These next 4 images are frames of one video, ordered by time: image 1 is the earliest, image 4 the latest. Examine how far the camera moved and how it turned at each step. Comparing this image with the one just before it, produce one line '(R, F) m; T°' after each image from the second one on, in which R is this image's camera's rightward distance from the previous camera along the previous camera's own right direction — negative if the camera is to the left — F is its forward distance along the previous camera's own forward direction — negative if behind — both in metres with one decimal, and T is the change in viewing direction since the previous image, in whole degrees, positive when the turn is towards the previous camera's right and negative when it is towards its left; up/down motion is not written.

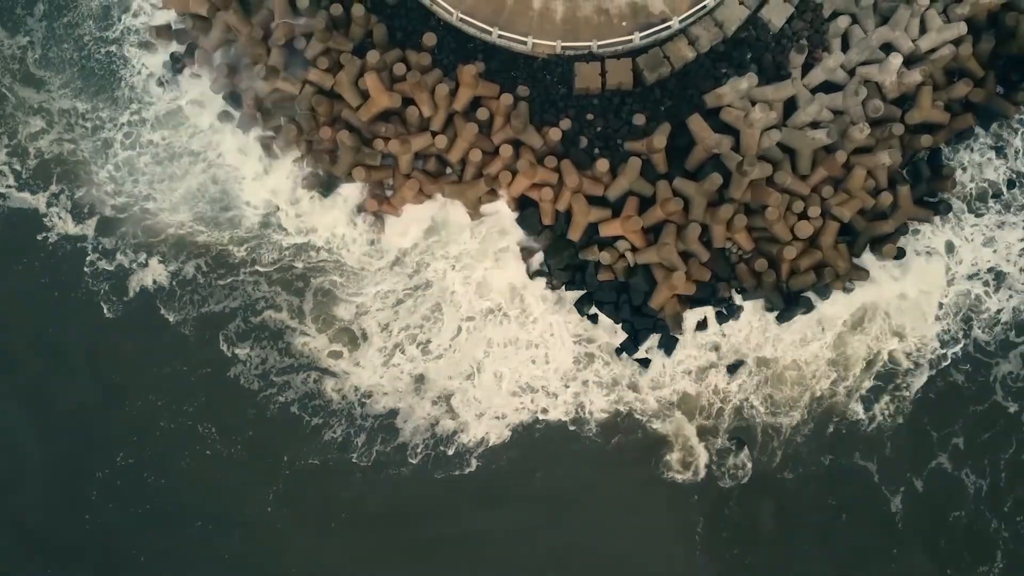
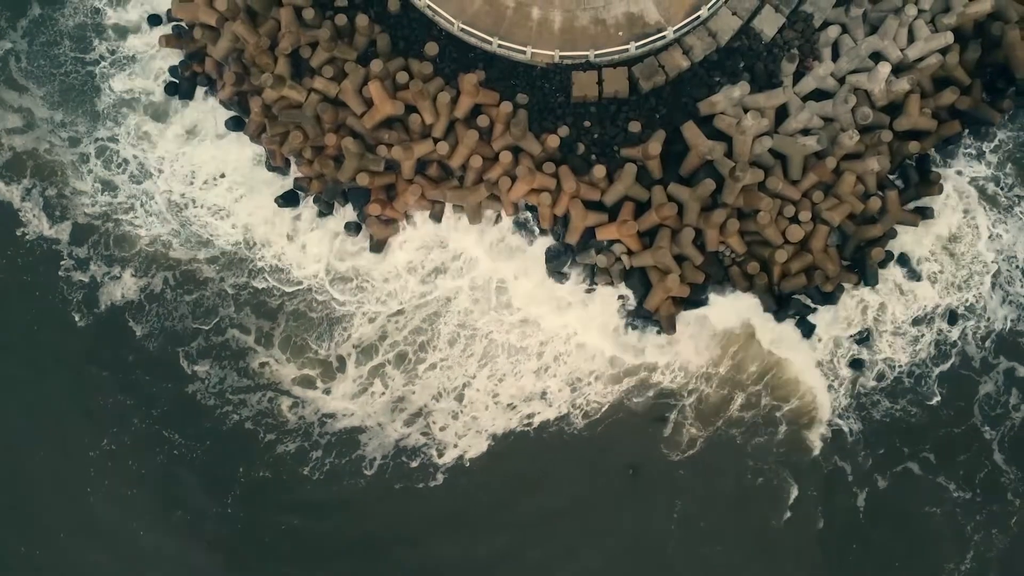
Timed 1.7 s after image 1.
(+0.1, -0.9) m; 0°
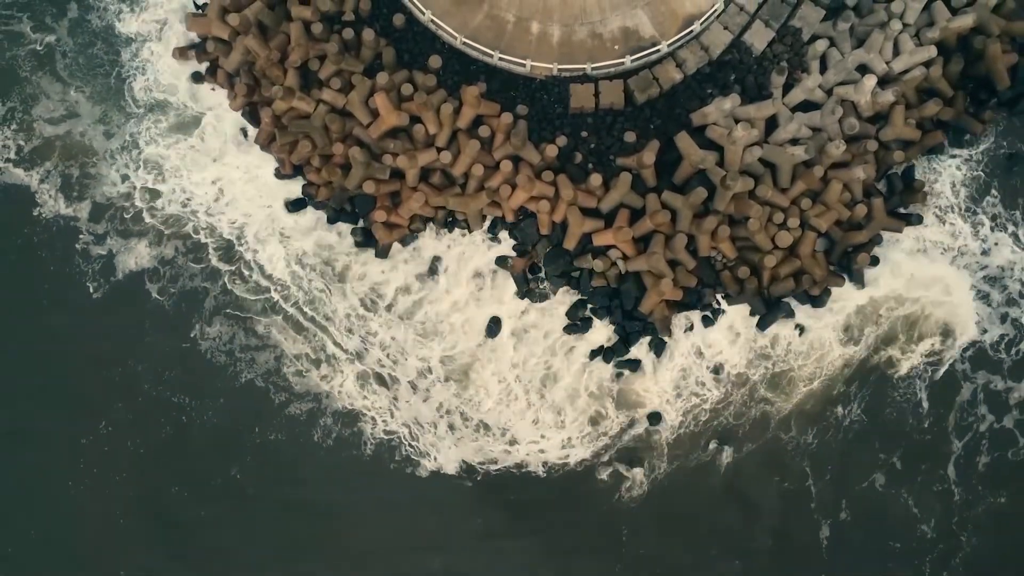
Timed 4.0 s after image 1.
(+0.1, -1.2) m; 0°
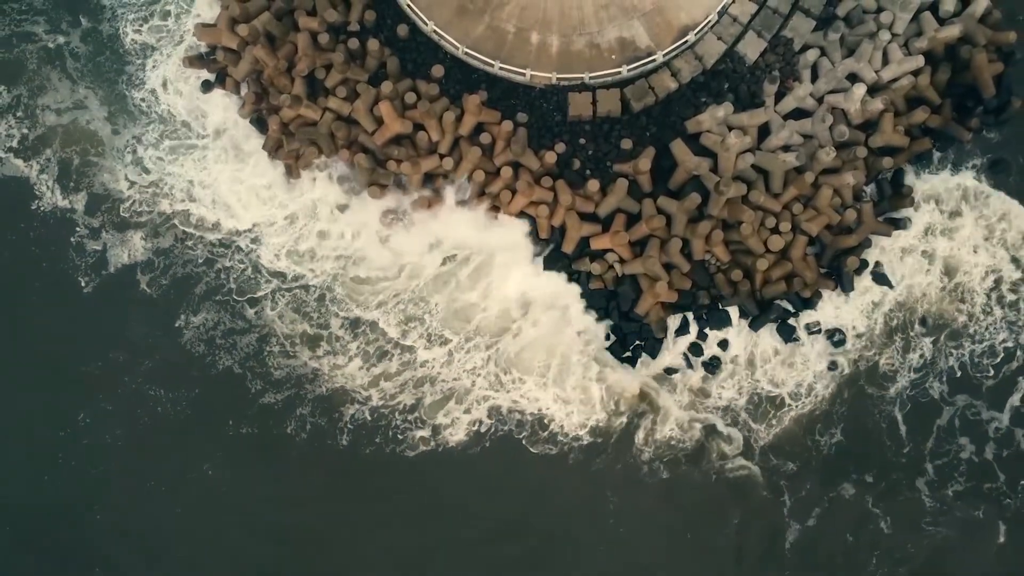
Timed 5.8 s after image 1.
(+0.1, -0.9) m; 0°
